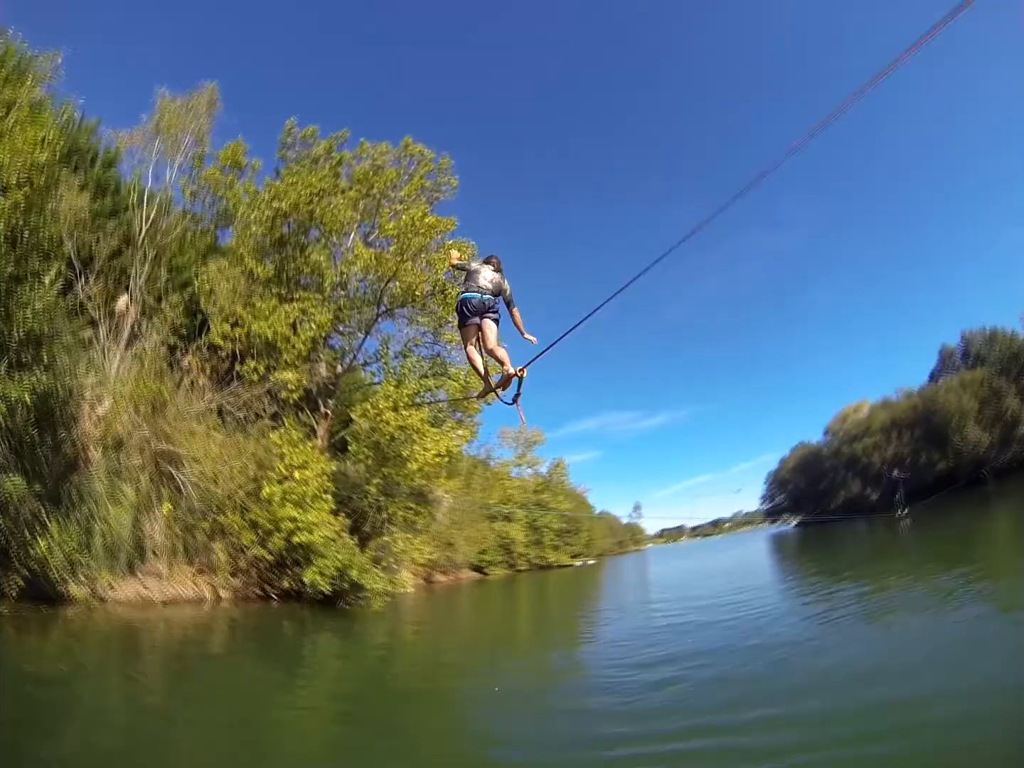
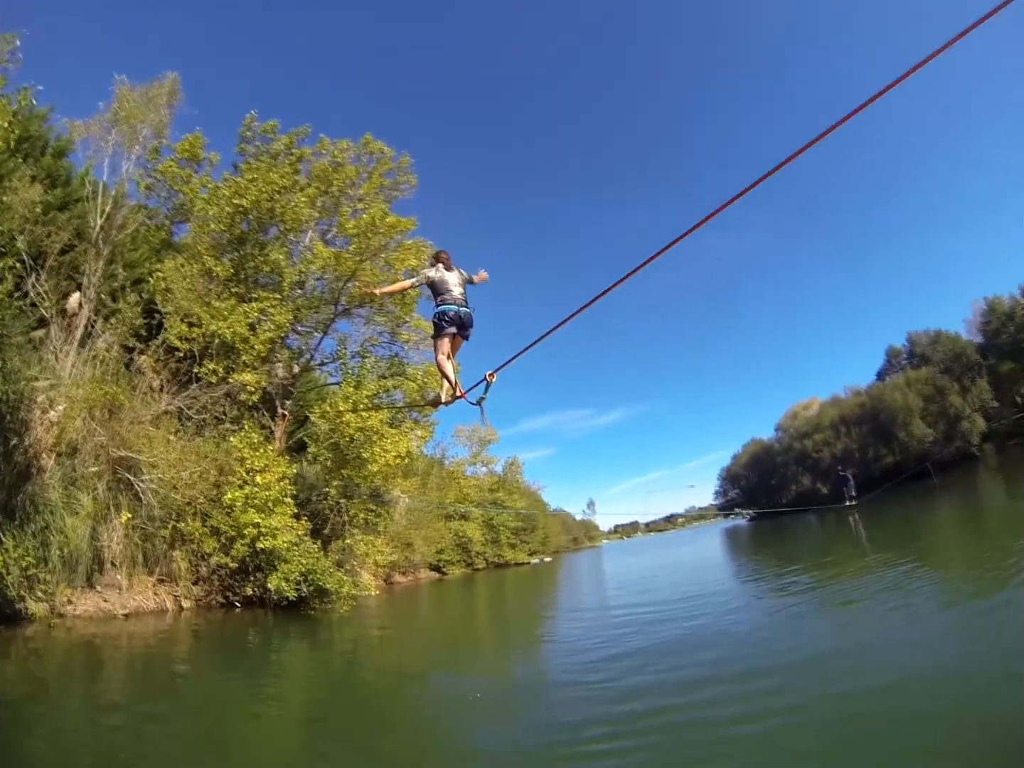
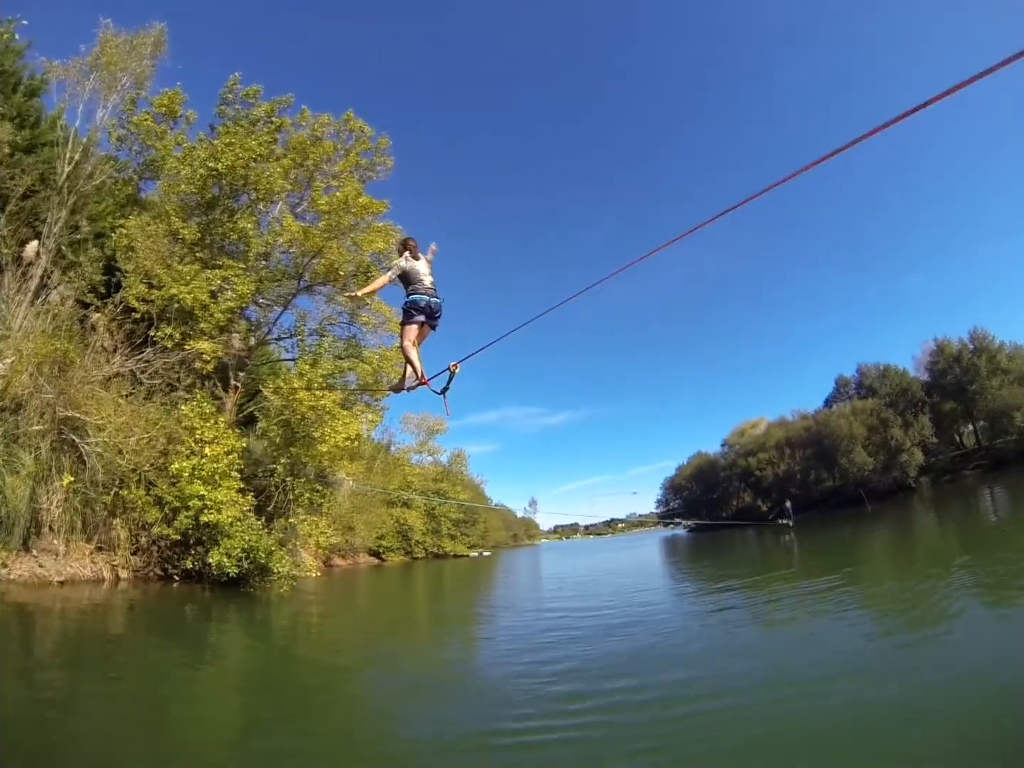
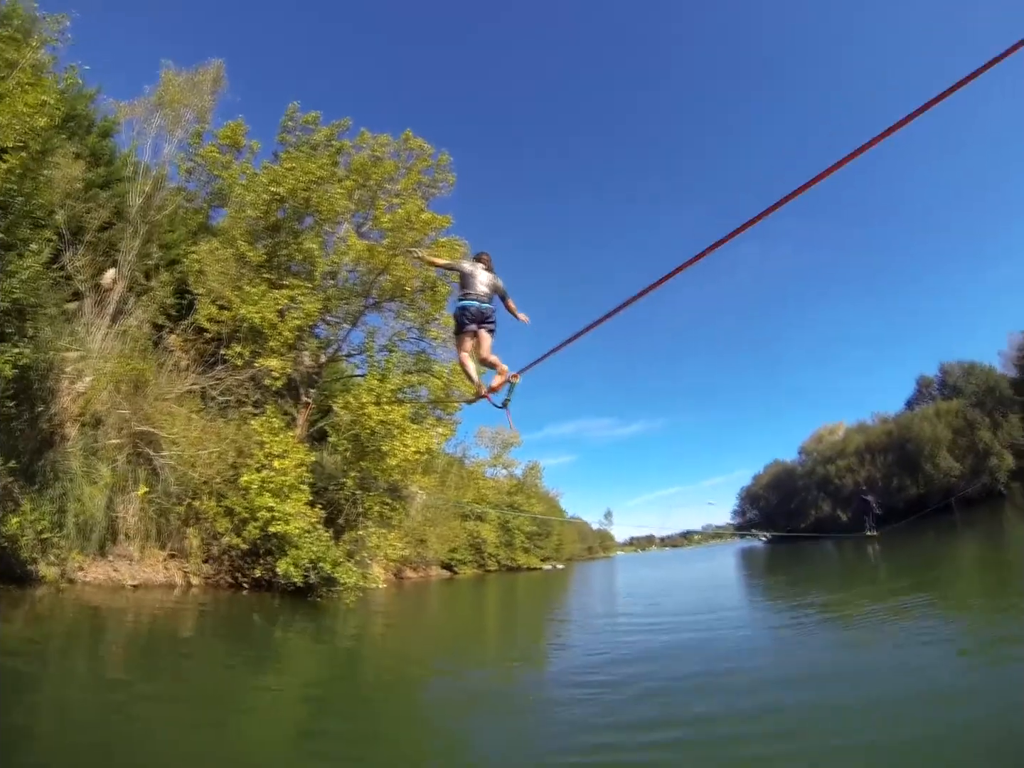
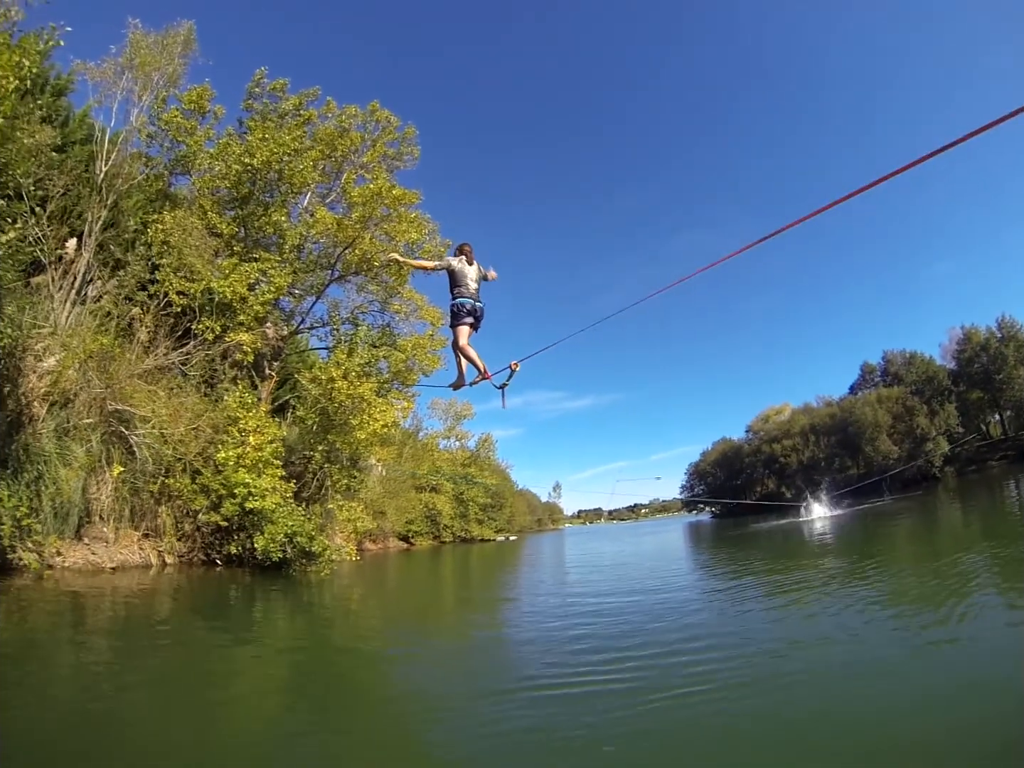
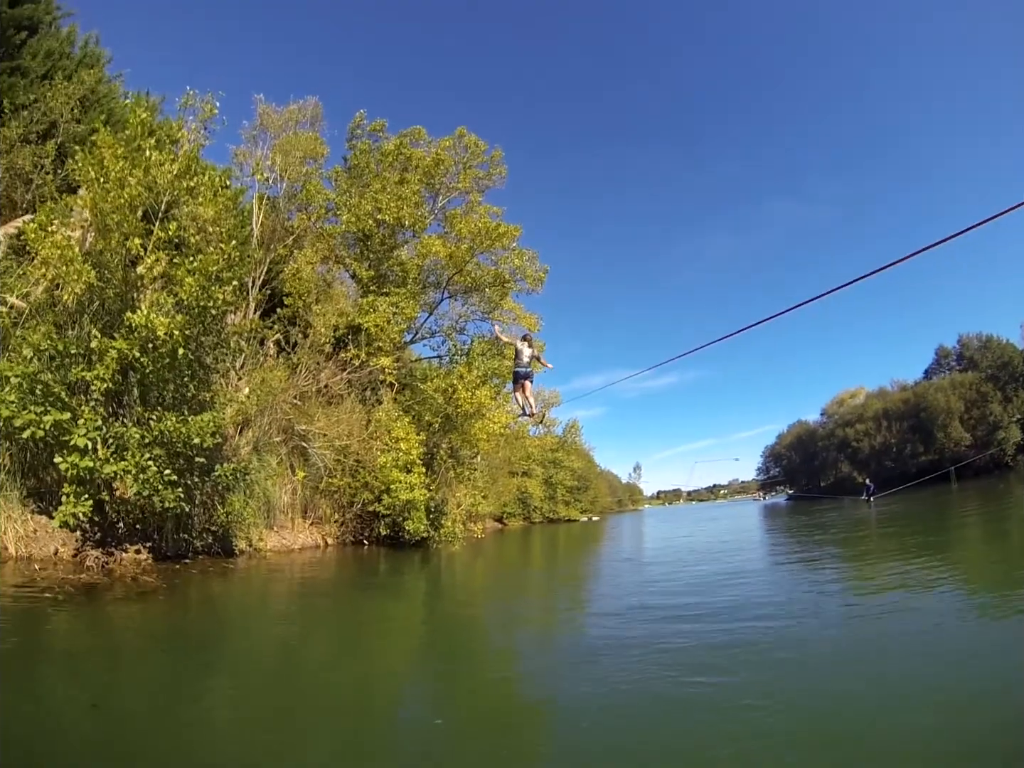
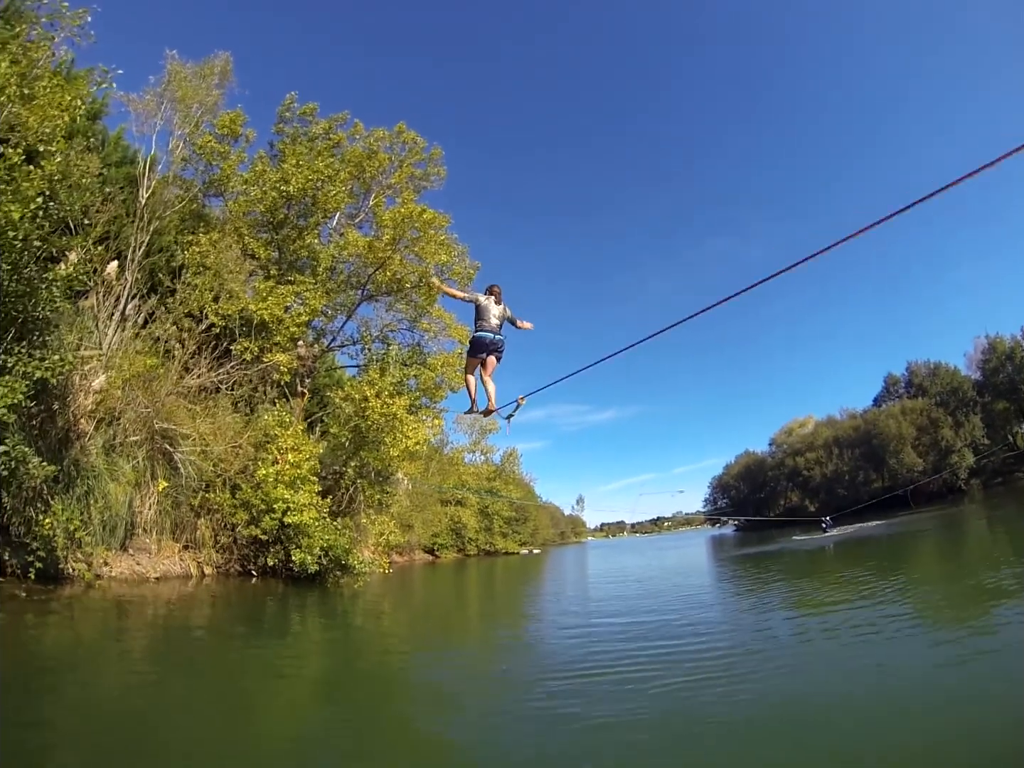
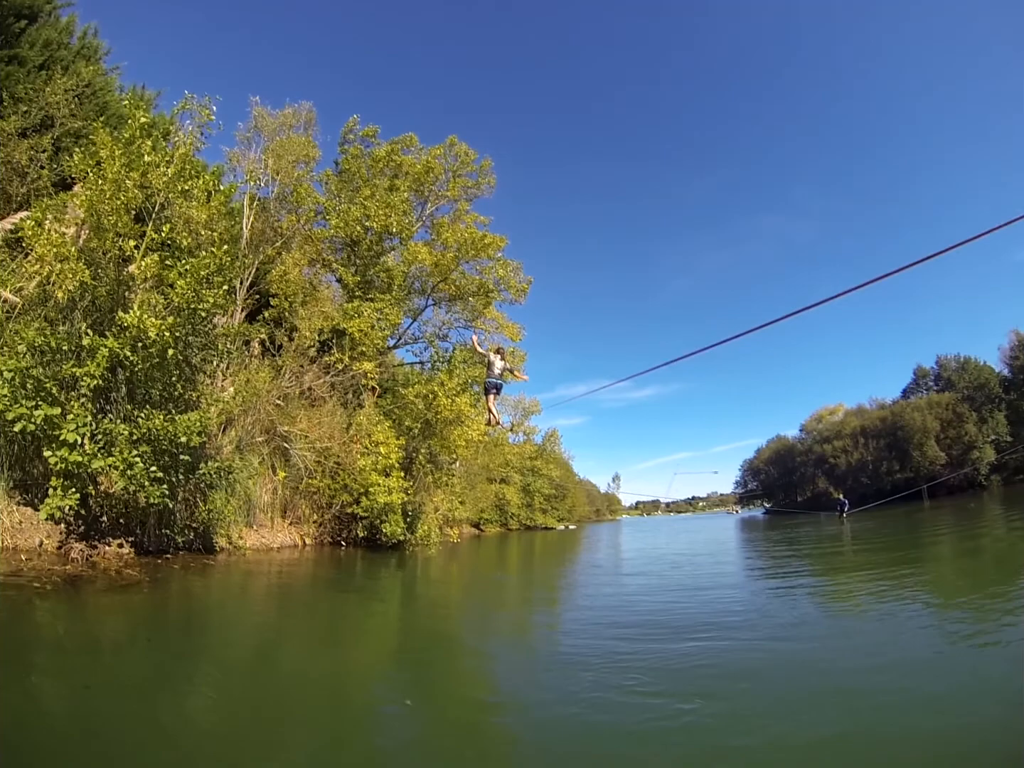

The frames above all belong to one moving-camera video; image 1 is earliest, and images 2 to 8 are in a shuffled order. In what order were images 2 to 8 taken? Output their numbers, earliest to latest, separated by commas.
4, 2, 3, 5, 7, 6, 8
